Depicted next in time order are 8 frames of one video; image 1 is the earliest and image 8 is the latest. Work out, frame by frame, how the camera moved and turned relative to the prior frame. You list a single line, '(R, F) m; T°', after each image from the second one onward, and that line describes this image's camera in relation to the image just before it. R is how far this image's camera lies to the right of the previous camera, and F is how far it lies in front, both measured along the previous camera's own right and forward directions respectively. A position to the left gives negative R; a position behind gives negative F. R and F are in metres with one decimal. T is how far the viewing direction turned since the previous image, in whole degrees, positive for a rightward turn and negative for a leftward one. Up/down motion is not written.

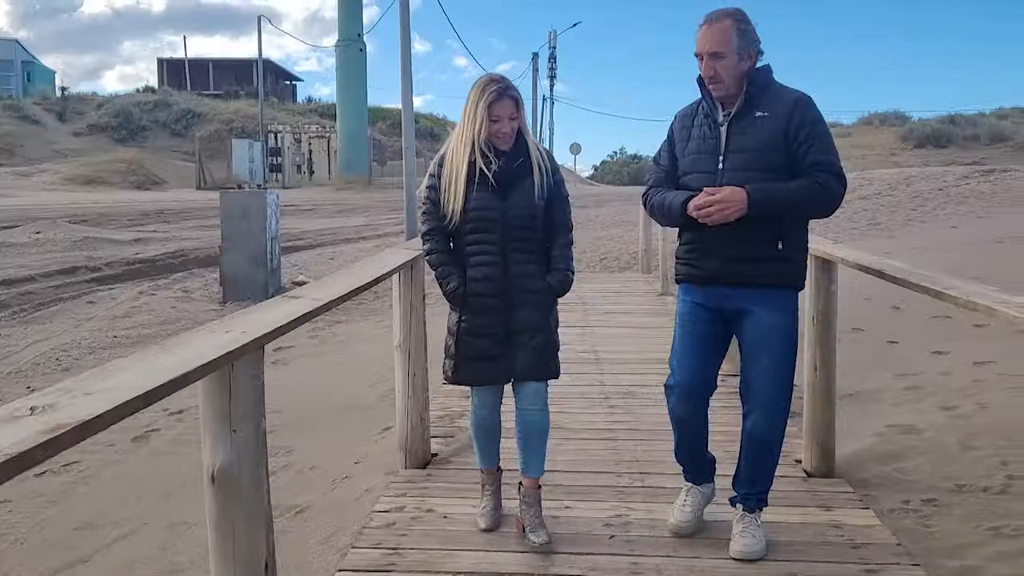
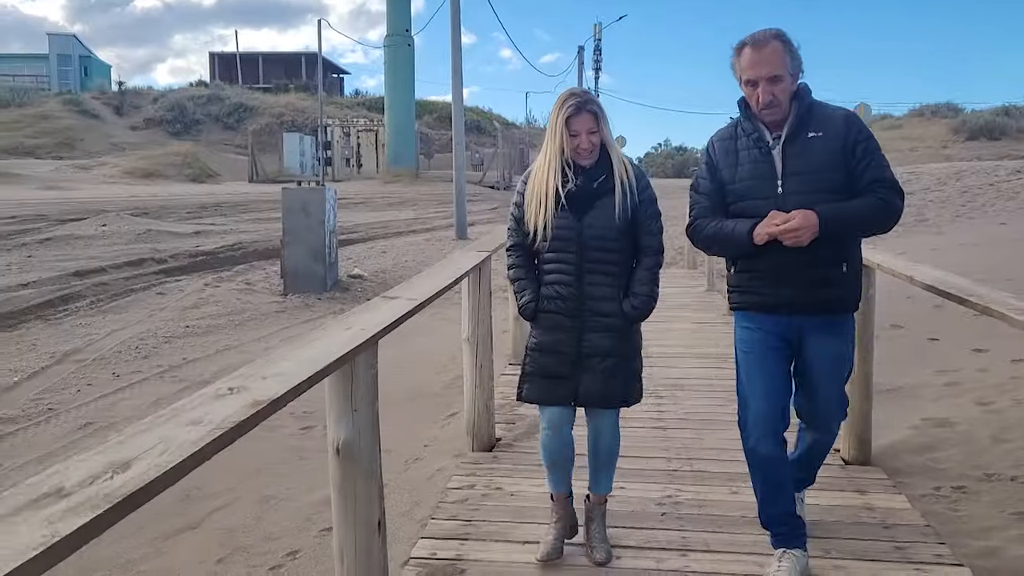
(-0.1, -0.4) m; -3°
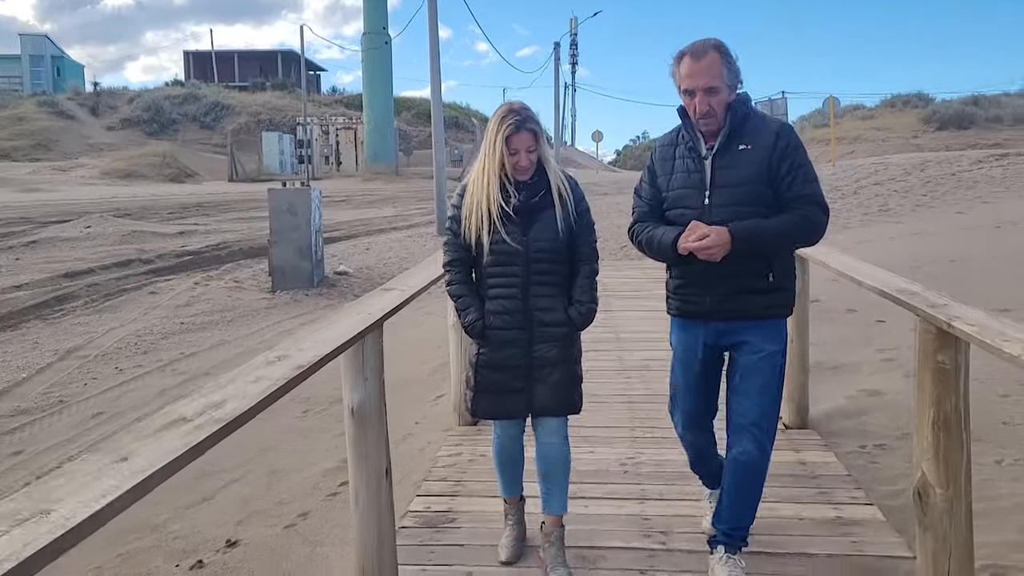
(0.0, -0.6) m; +1°
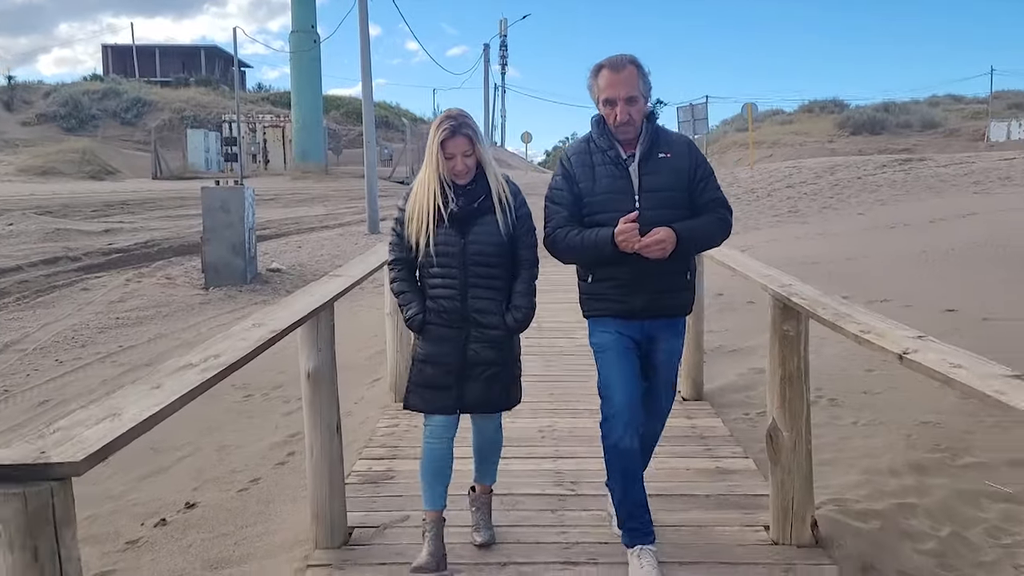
(0.0, -0.6) m; +5°
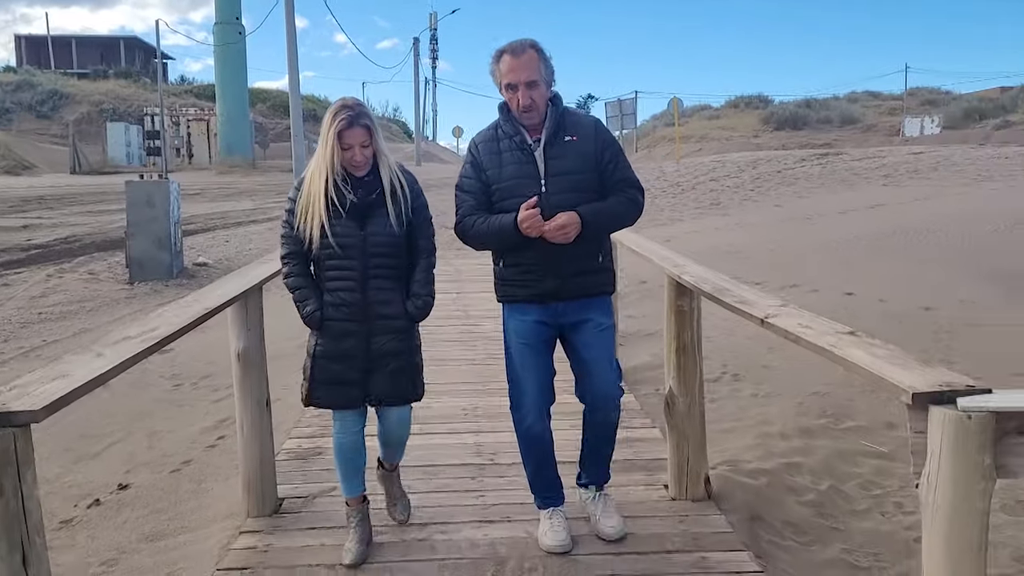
(+0.1, -0.3) m; +4°
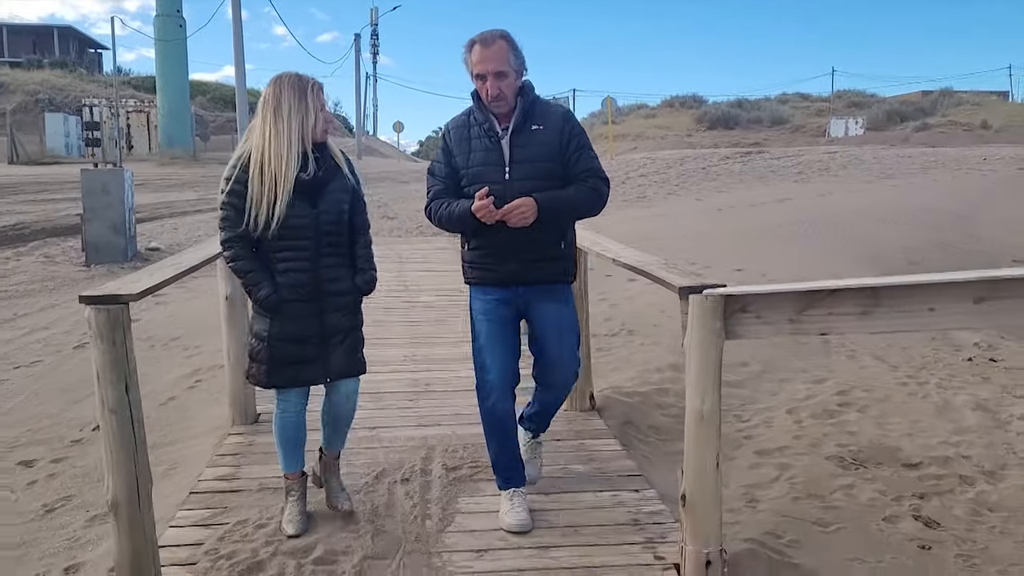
(+0.1, -1.1) m; +4°
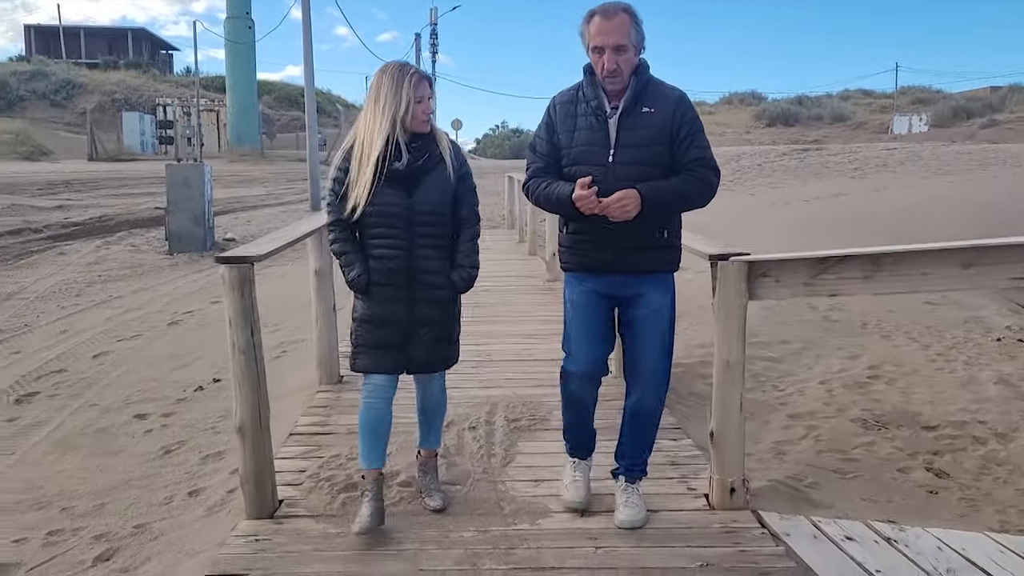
(0.0, -0.6) m; -4°
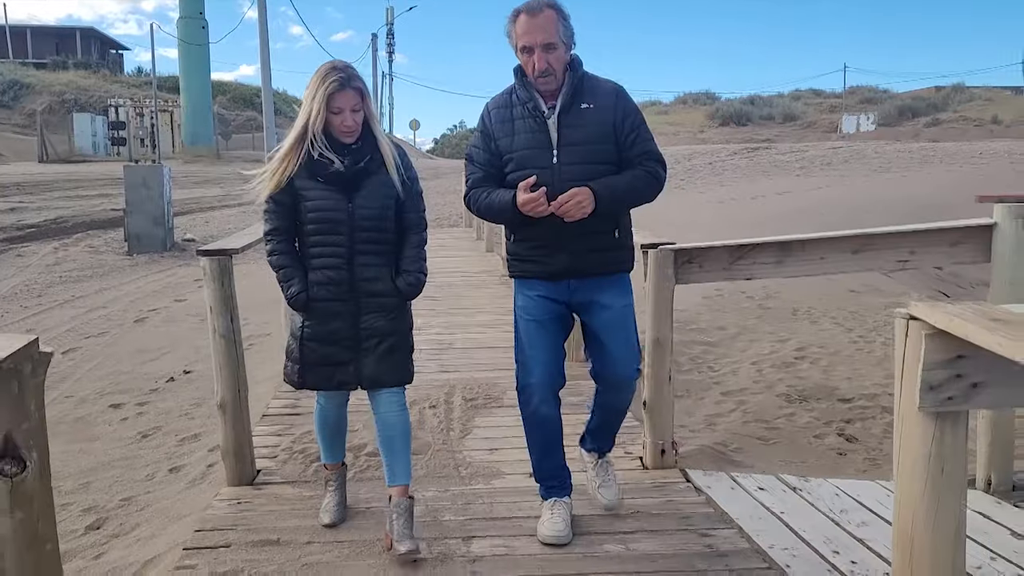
(0.0, -0.4) m; +3°
